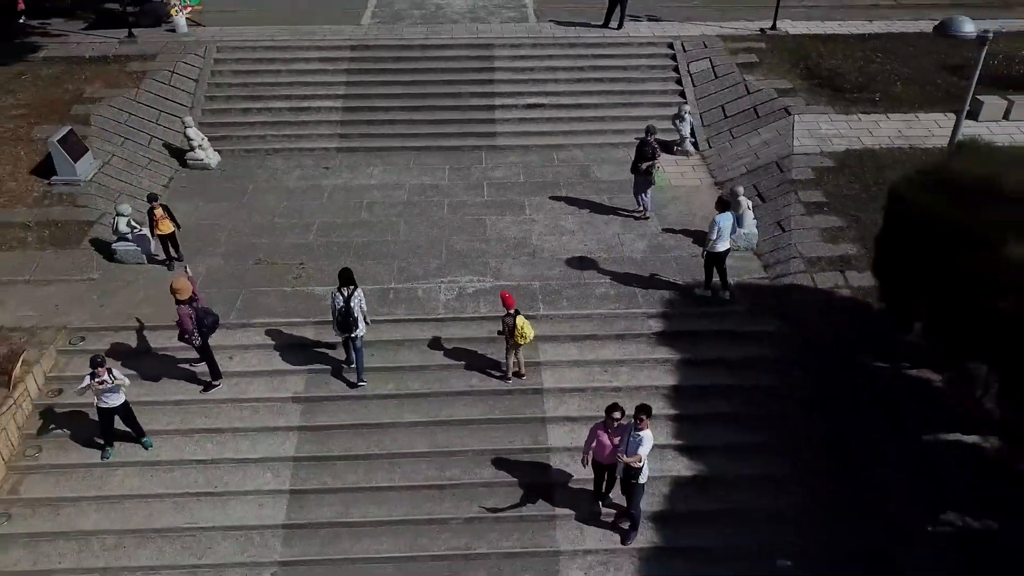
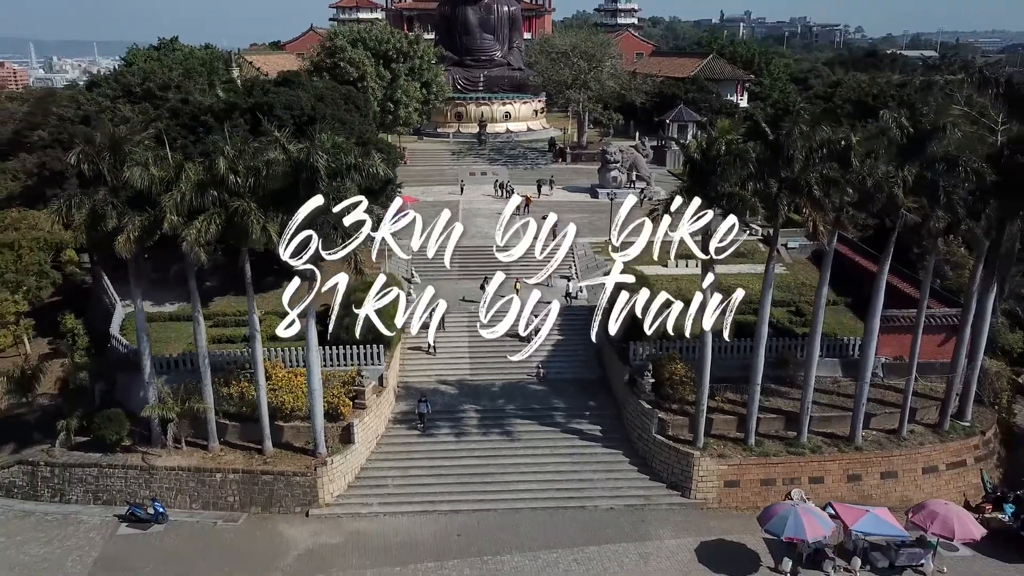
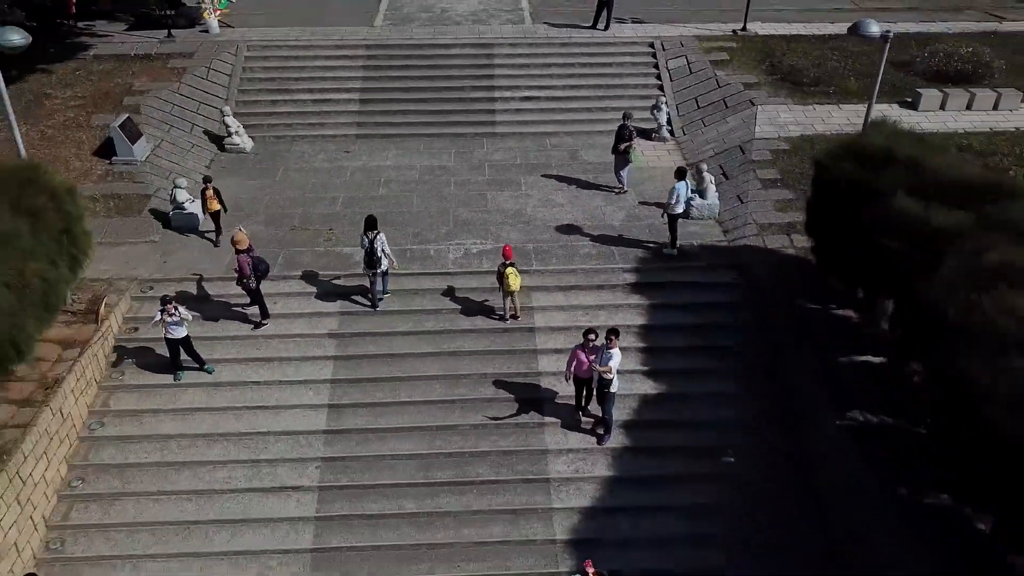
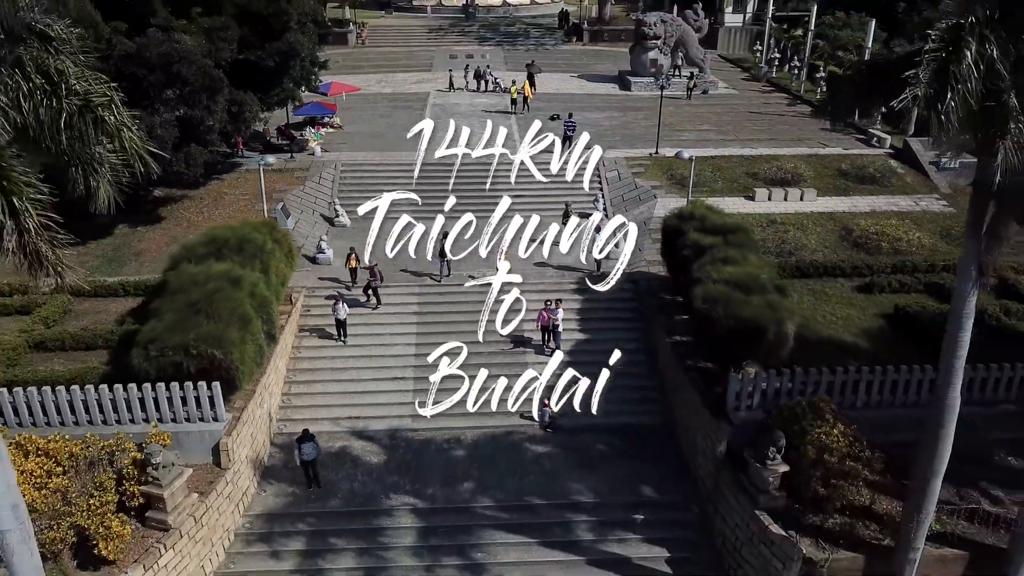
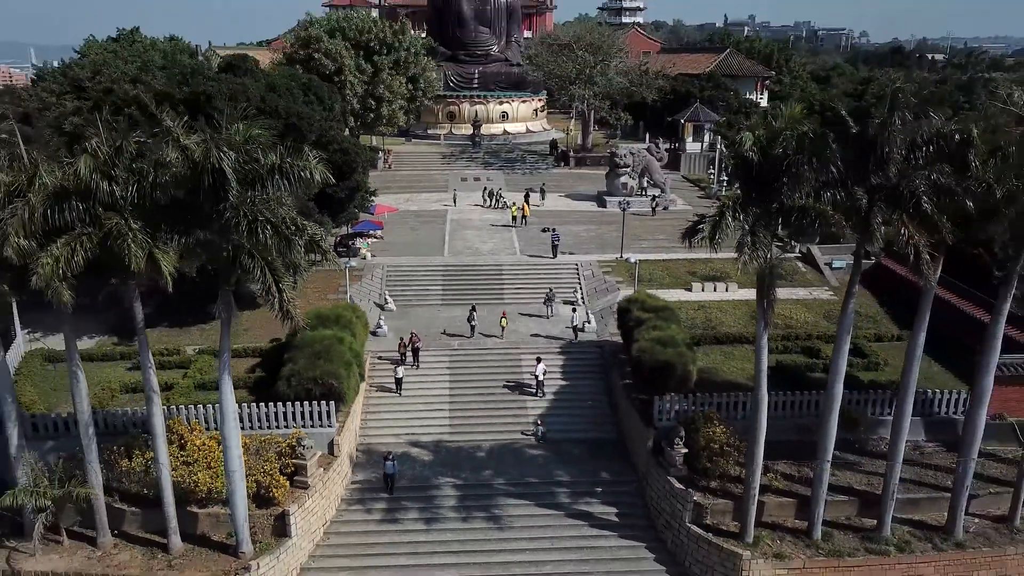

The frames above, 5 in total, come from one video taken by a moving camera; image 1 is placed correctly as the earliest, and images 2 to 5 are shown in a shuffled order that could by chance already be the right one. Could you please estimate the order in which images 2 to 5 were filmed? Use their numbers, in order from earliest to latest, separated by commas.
3, 4, 5, 2
